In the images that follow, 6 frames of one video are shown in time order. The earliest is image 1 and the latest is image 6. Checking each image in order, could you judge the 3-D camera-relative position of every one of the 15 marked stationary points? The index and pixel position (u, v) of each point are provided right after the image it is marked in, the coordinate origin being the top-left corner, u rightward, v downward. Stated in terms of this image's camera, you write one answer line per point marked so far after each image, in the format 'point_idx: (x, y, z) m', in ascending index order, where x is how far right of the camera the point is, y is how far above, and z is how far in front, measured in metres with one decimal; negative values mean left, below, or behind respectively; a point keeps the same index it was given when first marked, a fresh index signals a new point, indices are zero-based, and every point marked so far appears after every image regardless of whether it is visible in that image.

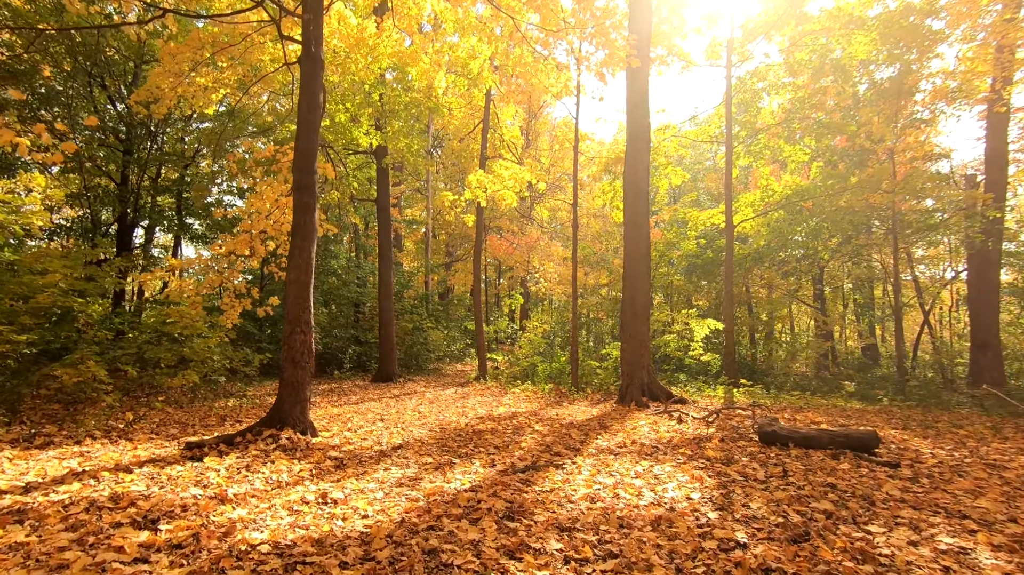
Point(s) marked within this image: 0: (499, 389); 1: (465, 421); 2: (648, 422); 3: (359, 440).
0: (-0.3, -2.0, +10.8) m
1: (-0.6, -1.7, +6.7) m
2: (+1.6, -1.6, +6.4) m
3: (-1.5, -1.5, +5.3) m
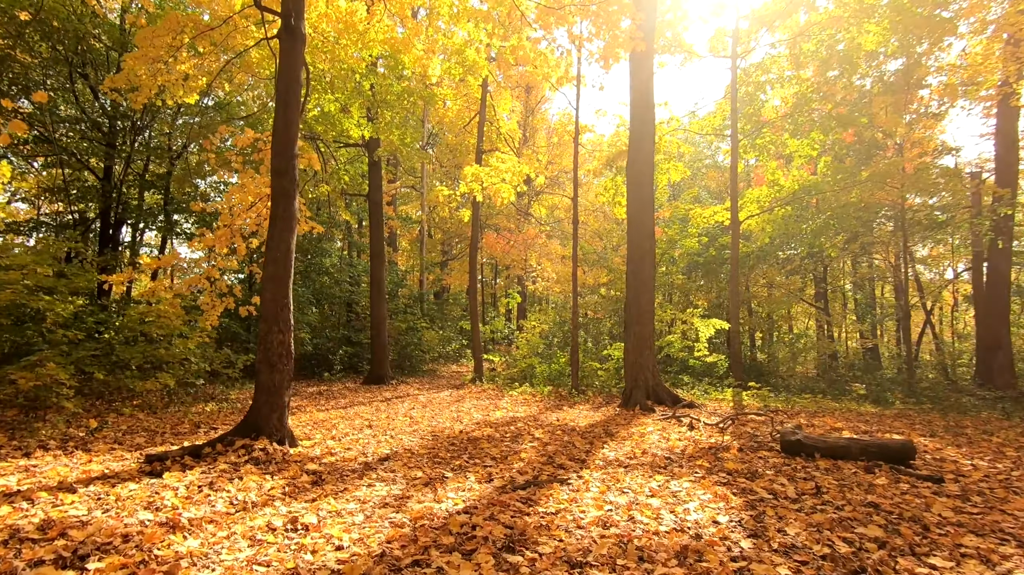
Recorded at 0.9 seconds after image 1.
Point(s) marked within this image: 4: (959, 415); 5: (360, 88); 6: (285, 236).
0: (-0.3, -2.0, +10.3) m
1: (-0.6, -1.6, +6.3) m
2: (+1.6, -1.6, +5.9) m
3: (-1.5, -1.5, +4.8) m
4: (+6.9, -2.0, +8.3) m
5: (-2.9, +3.8, +10.3) m
6: (-2.1, +0.5, +4.9) m
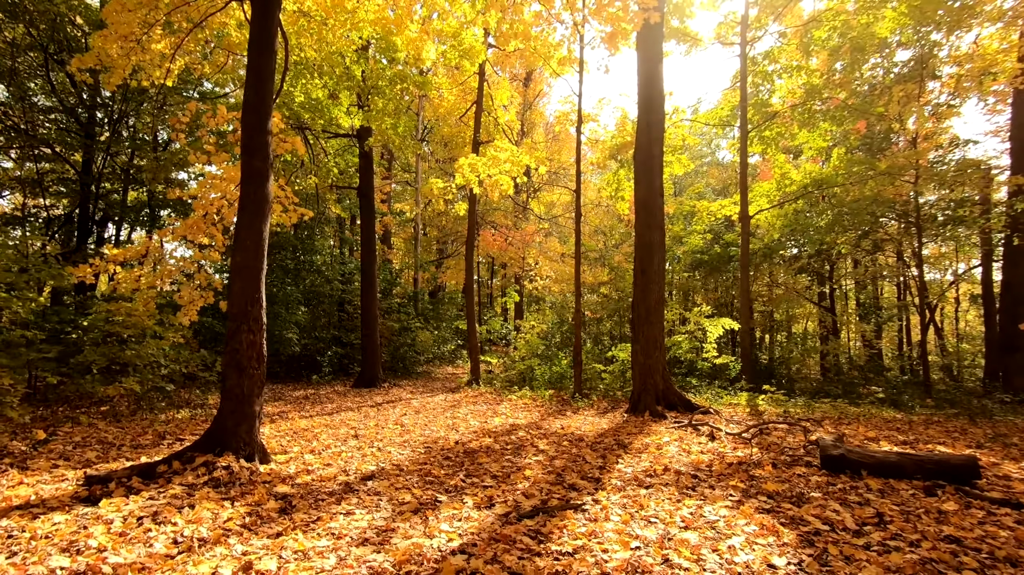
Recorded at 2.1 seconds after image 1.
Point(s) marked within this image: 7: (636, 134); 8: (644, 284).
0: (-0.3, -2.0, +9.7) m
1: (-0.6, -1.6, +5.7) m
2: (+1.6, -1.5, +5.4) m
3: (-1.5, -1.4, +4.2) m
4: (+6.9, -1.9, +7.8) m
5: (-2.9, +3.9, +9.7) m
6: (-2.1, +0.5, +4.3) m
7: (+1.9, +2.3, +8.1) m
8: (+1.9, 0.0, +7.8) m
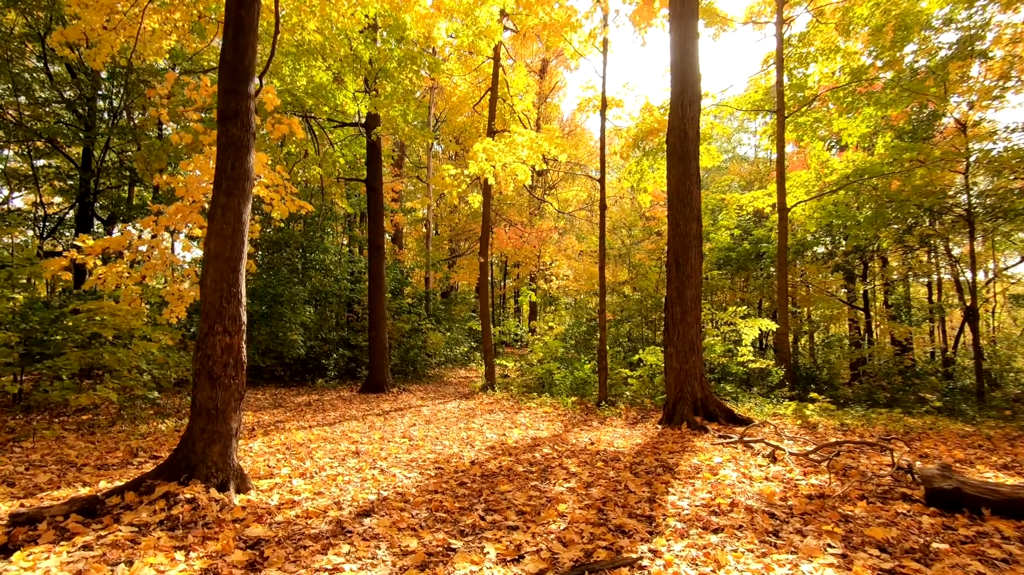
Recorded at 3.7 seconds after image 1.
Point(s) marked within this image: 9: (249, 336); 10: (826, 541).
0: (0.0, -1.9, +9.0) m
1: (-0.4, -1.5, +4.9) m
2: (+1.8, -1.5, +4.6) m
3: (-1.3, -1.4, +3.5) m
4: (+7.1, -1.9, +6.8) m
5: (-2.6, +3.9, +9.0) m
6: (-1.9, +0.6, +3.6) m
7: (+2.1, +2.4, +7.3) m
8: (+2.2, +0.1, +7.0) m
9: (-5.6, -1.0, +11.4) m
10: (+1.6, -1.3, +2.8) m
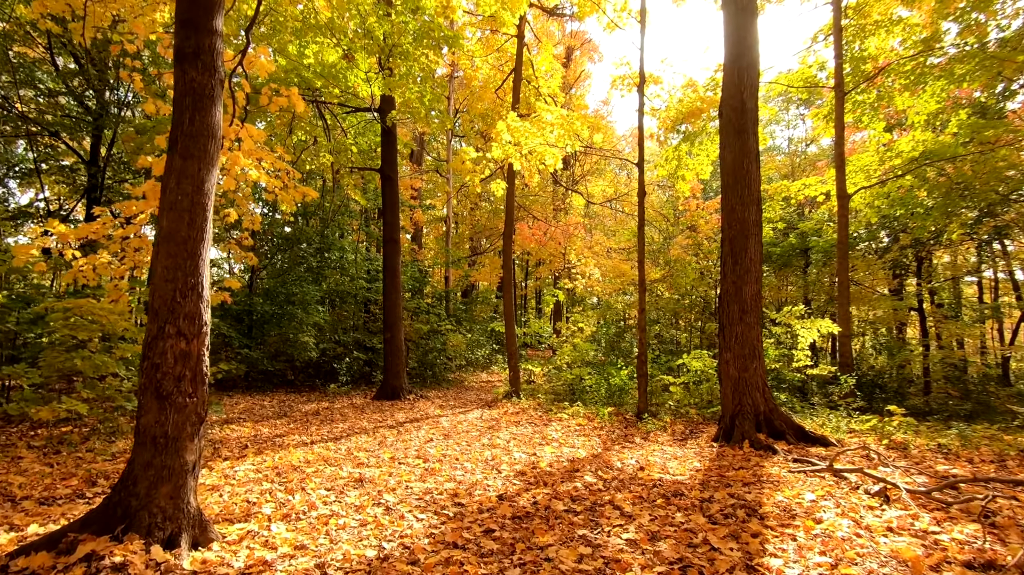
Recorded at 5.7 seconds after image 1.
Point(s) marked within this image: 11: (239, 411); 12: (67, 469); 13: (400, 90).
0: (+0.4, -1.9, +8.1) m
1: (-0.1, -1.5, +4.0) m
2: (+2.1, -1.4, +3.6) m
3: (-1.1, -1.3, +2.7) m
4: (+7.5, -1.8, +5.7) m
5: (-2.2, +3.9, +8.2) m
6: (-1.7, +0.6, +2.8) m
7: (+2.5, +2.4, +6.3) m
8: (+2.5, +0.1, +6.1) m
9: (-5.0, -1.0, +10.7) m
10: (+1.8, -1.2, +1.8) m
11: (-3.9, -1.8, +7.6) m
12: (-3.4, -1.4, +4.2) m
13: (-1.8, +3.2, +8.6) m
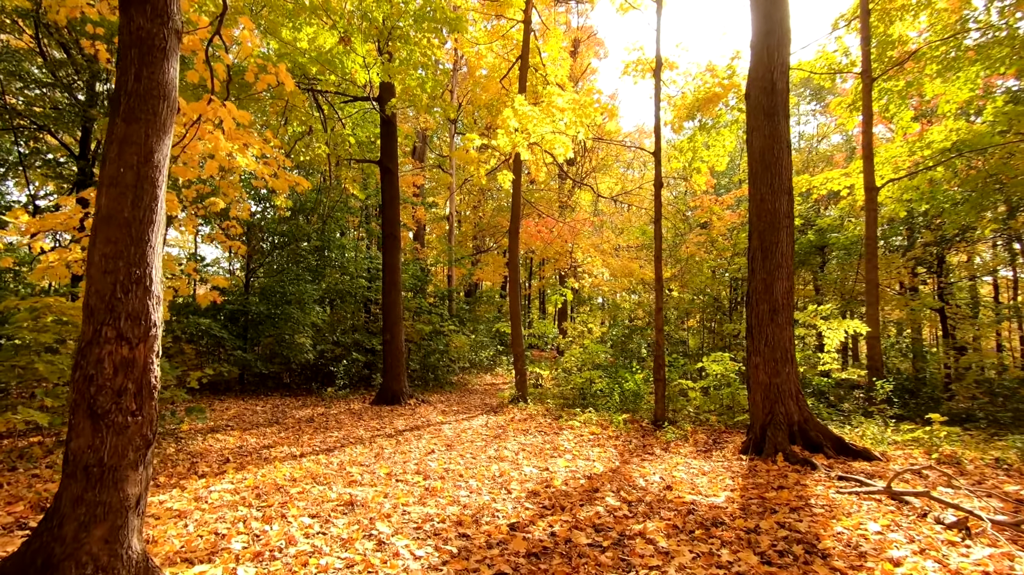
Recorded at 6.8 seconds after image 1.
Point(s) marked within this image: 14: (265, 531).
0: (+0.5, -1.9, +7.6) m
1: (0.0, -1.5, +3.5) m
2: (+2.1, -1.4, +3.1) m
3: (-1.0, -1.3, +2.1) m
4: (+7.5, -1.8, +5.1) m
5: (-2.1, +4.0, +7.7) m
6: (-1.6, +0.7, +2.3) m
7: (+2.6, +2.4, +5.8) m
8: (+2.6, +0.2, +5.5) m
9: (-4.9, -1.0, +10.2) m
10: (+1.9, -1.2, +1.3) m
11: (-3.8, -1.7, +7.1) m
12: (-3.3, -1.4, +3.7) m
13: (-1.7, +3.2, +8.1) m
14: (-1.4, -1.4, +3.0) m
